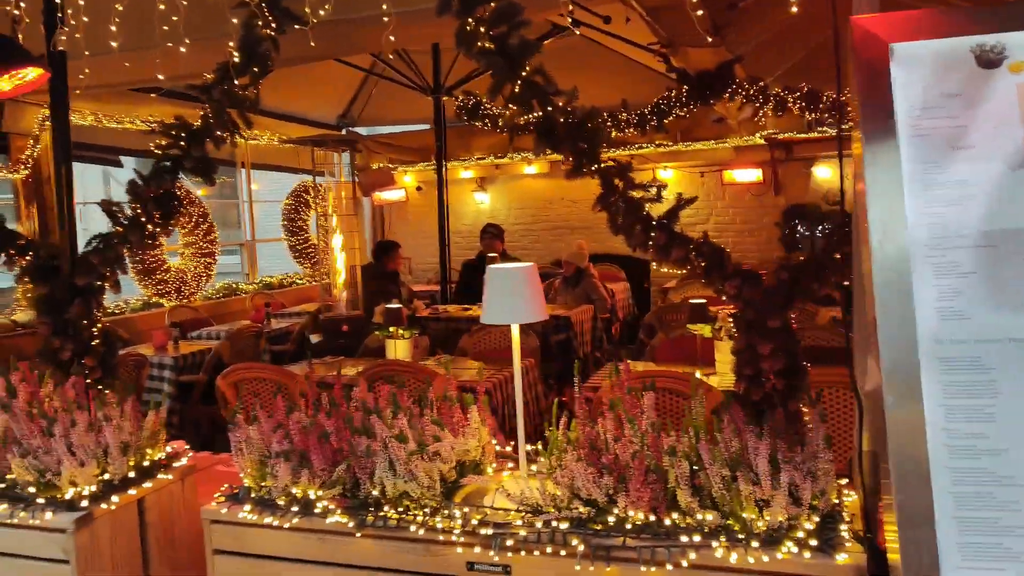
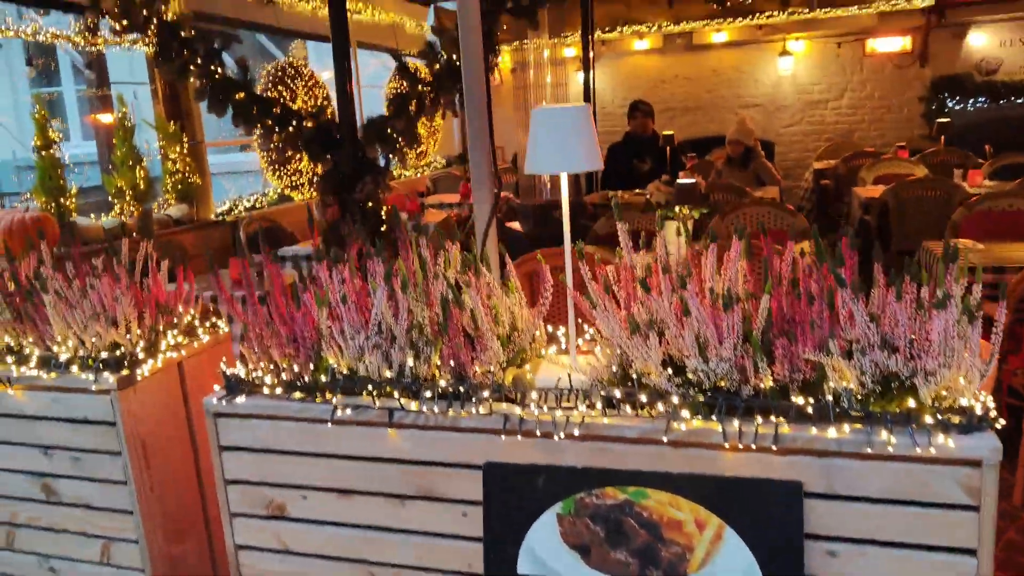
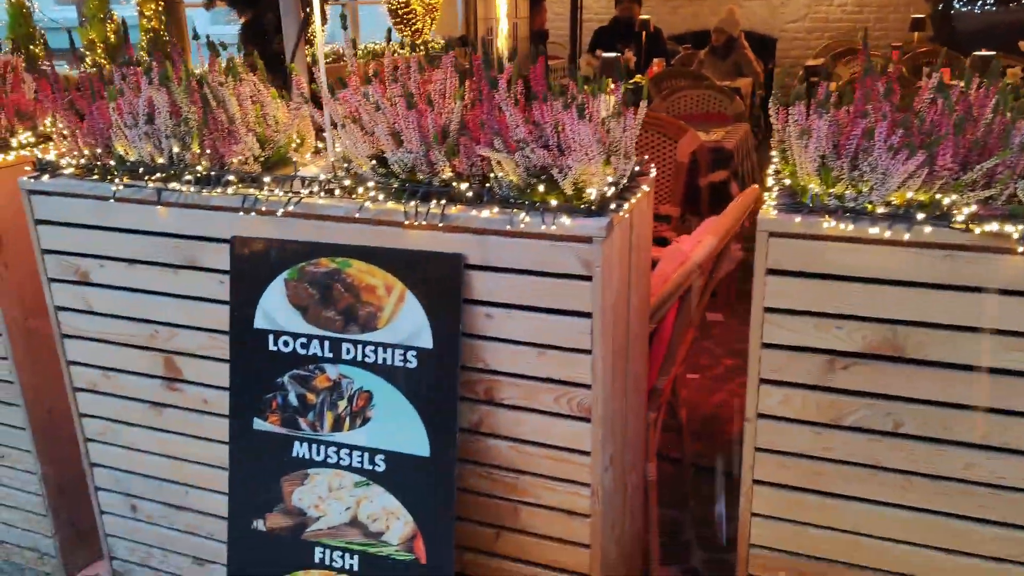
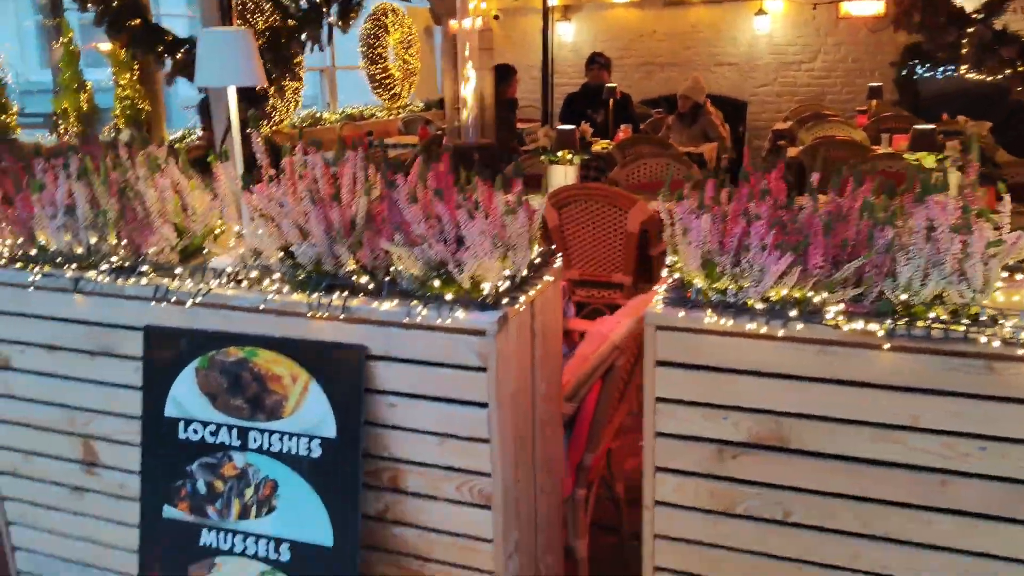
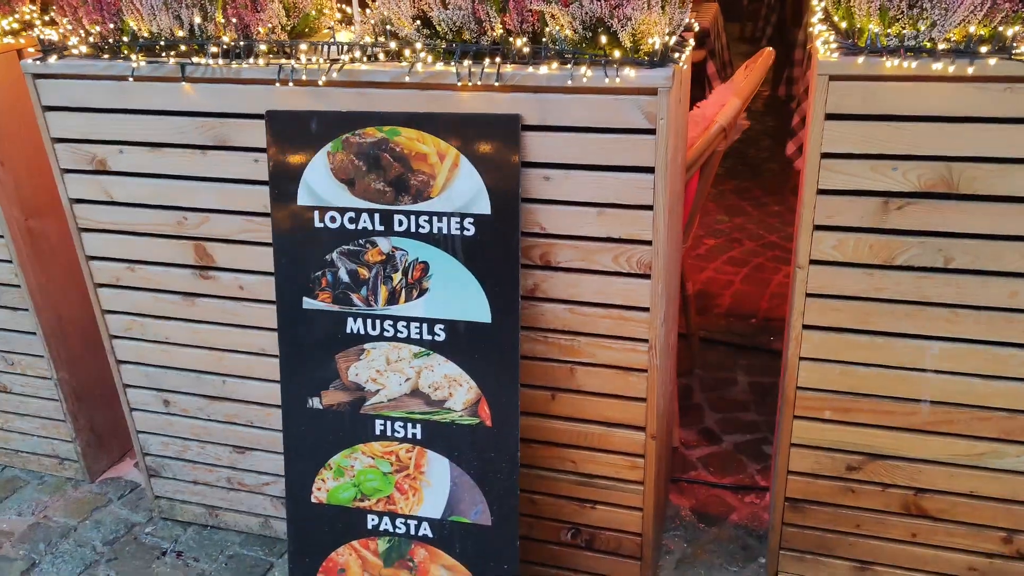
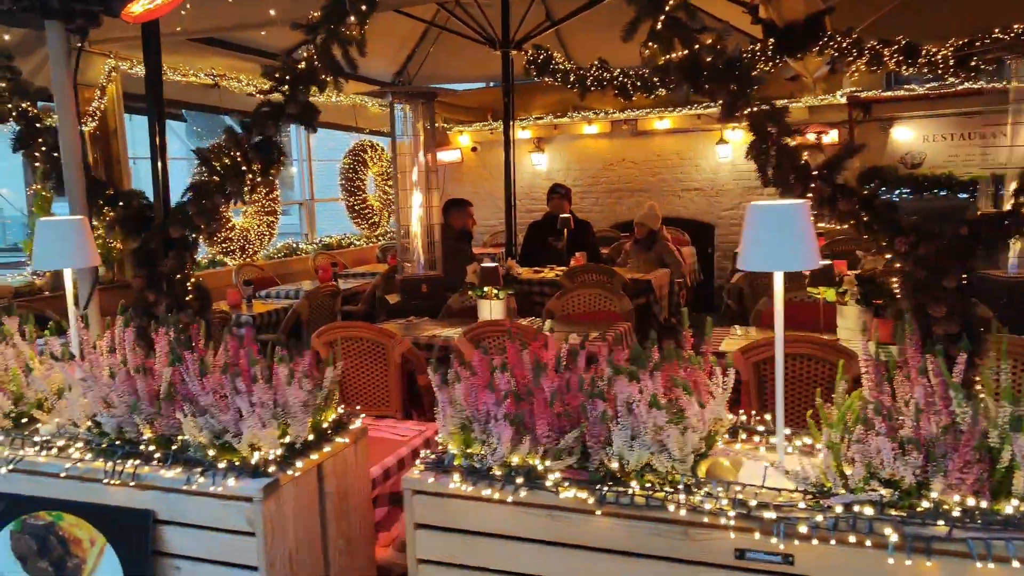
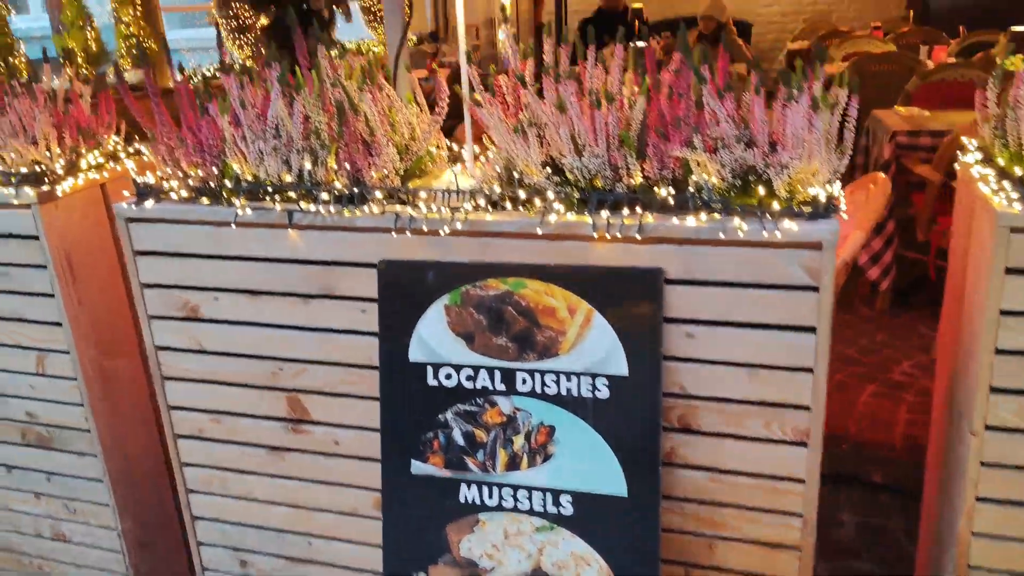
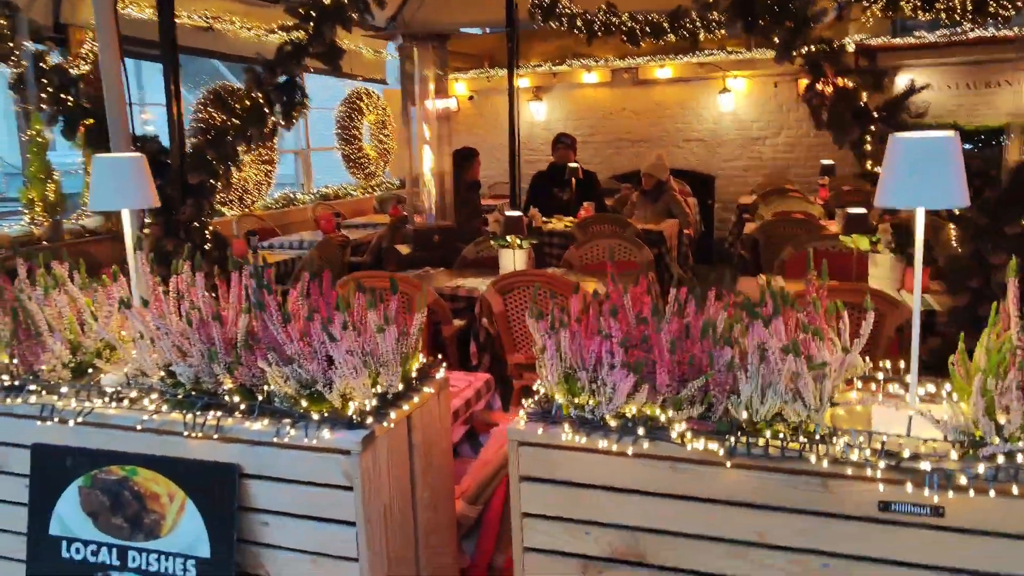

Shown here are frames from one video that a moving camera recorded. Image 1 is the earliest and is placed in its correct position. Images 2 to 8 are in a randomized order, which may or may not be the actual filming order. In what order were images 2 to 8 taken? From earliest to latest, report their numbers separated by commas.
6, 8, 4, 3, 5, 7, 2
